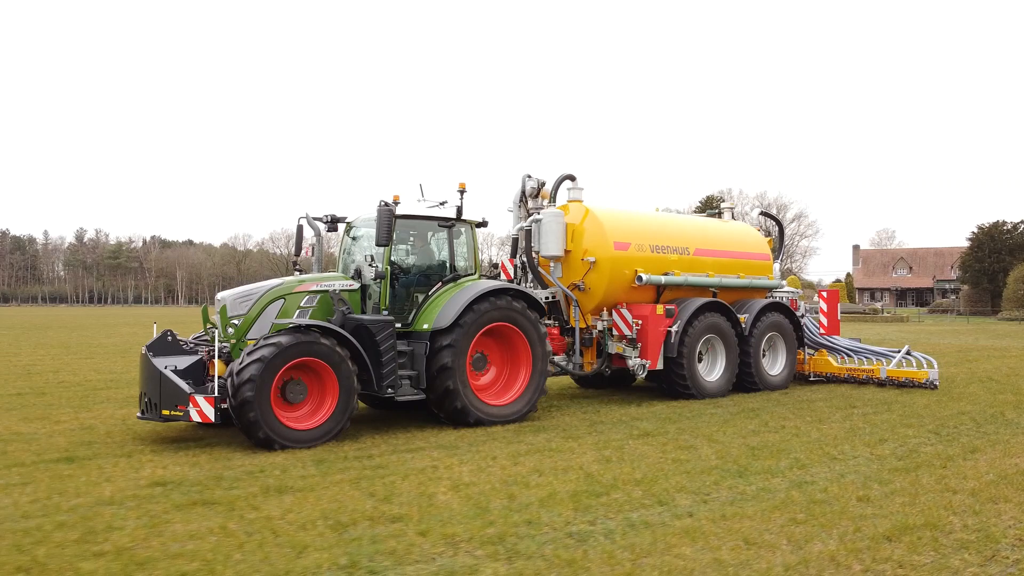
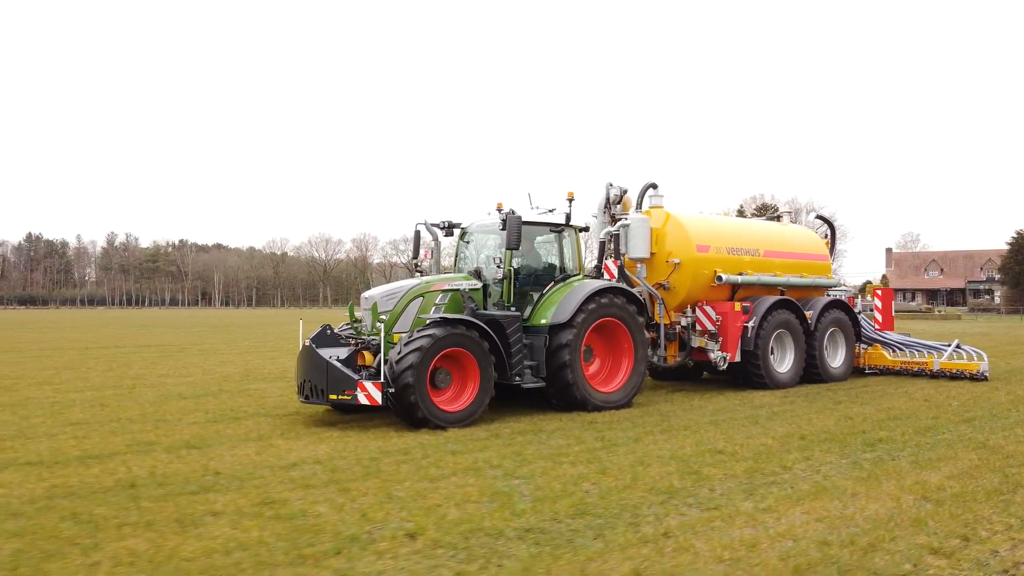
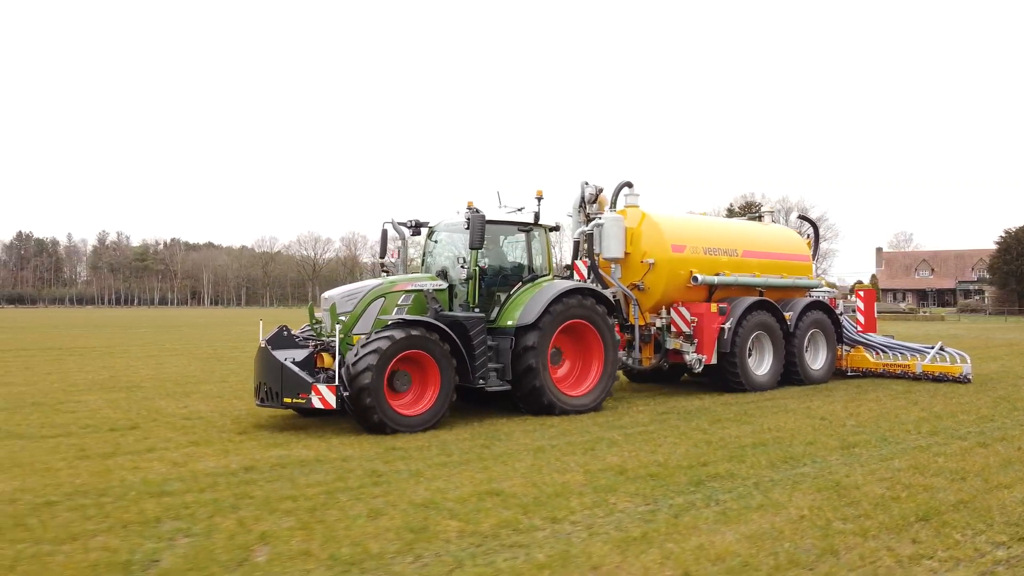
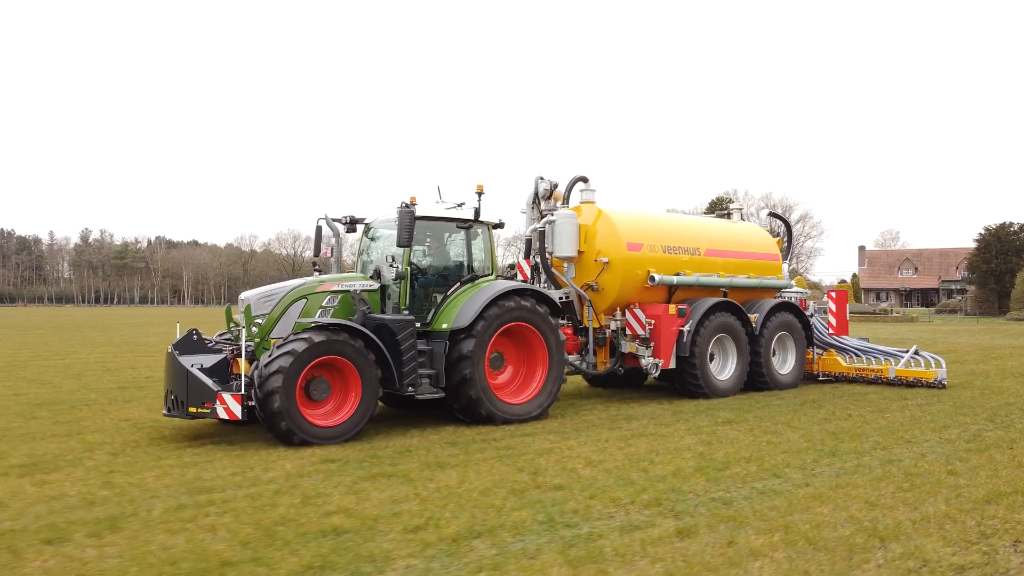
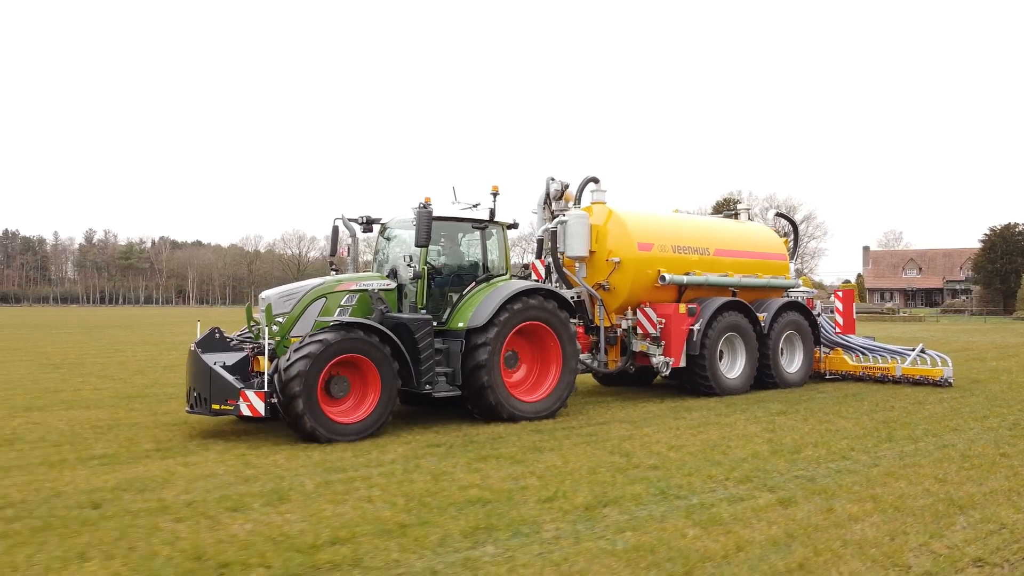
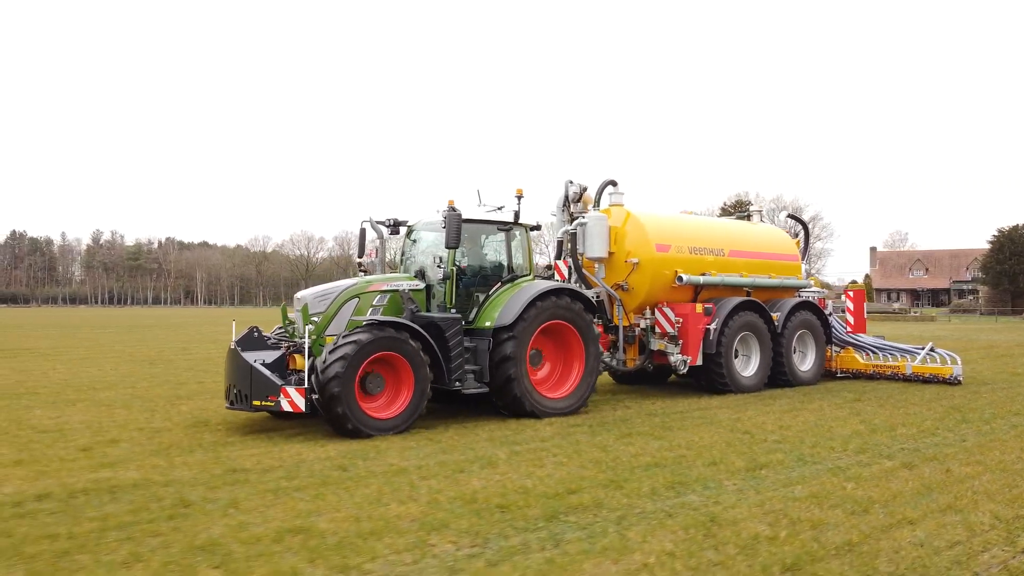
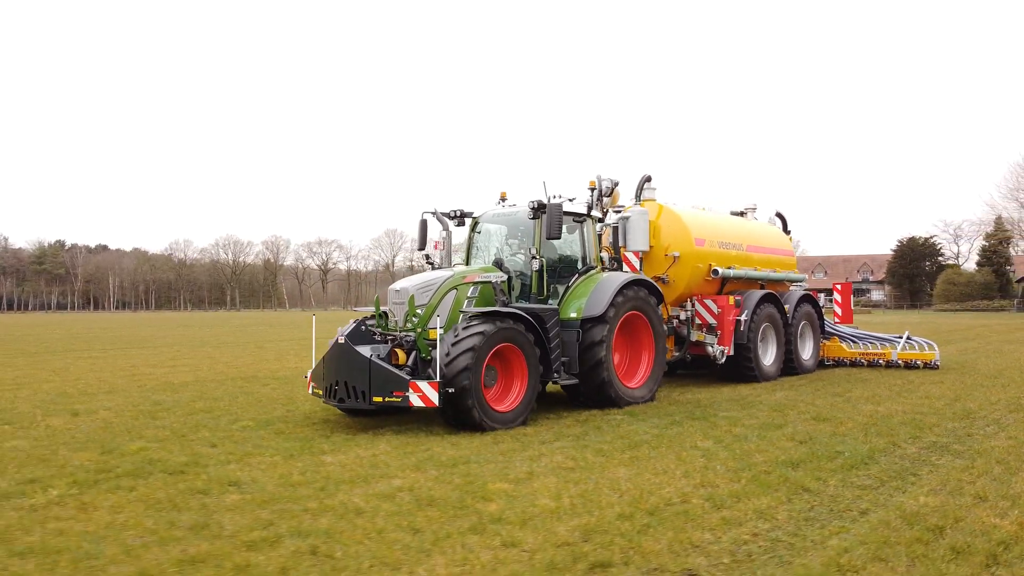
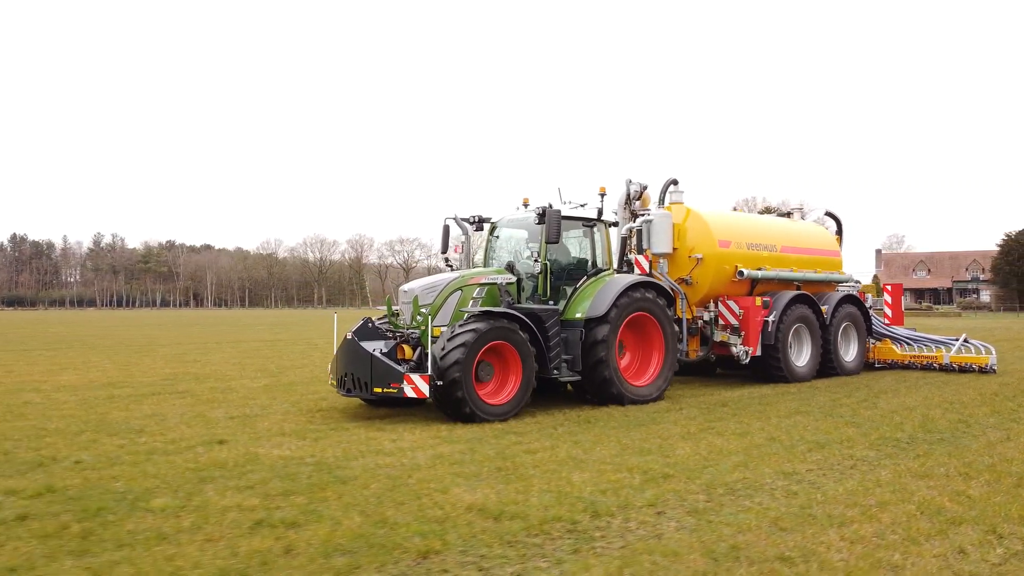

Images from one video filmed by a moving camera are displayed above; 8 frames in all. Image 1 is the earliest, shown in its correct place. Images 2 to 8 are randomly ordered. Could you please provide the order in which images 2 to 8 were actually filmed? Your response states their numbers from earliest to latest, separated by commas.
4, 5, 6, 3, 2, 8, 7
